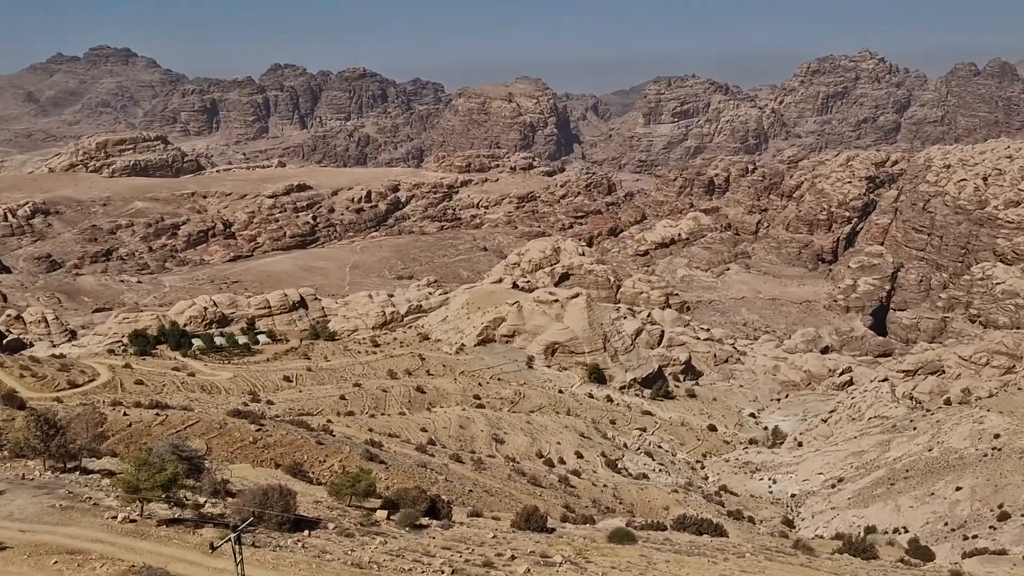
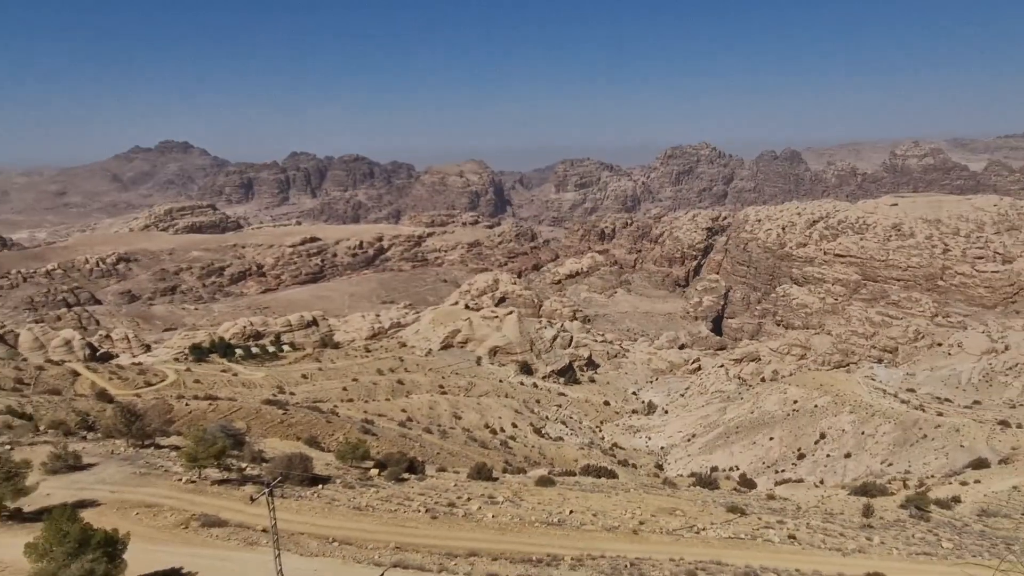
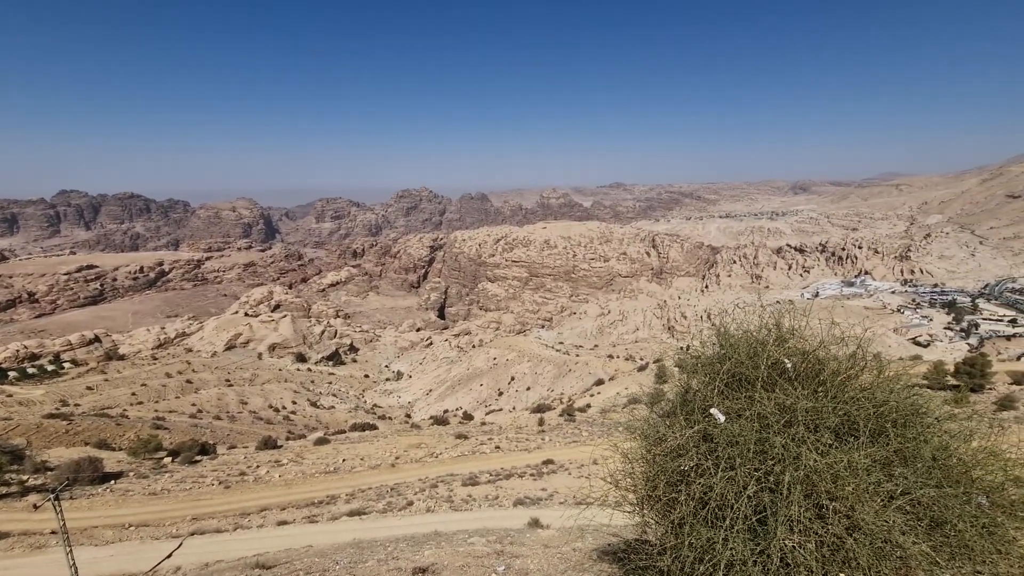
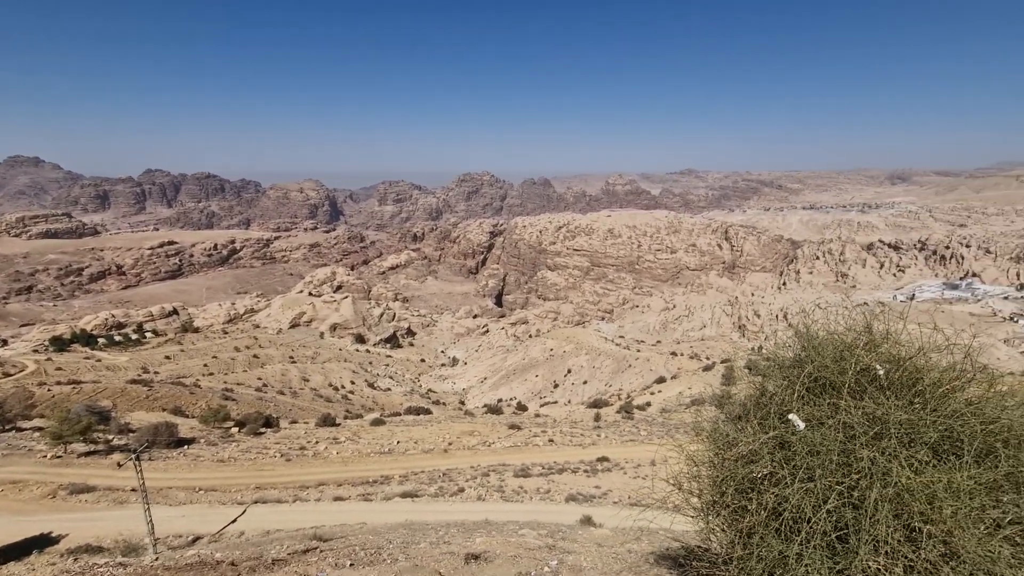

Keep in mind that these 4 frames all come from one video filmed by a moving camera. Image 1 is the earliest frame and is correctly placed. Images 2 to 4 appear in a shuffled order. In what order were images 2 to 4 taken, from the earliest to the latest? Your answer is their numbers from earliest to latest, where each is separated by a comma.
2, 4, 3
